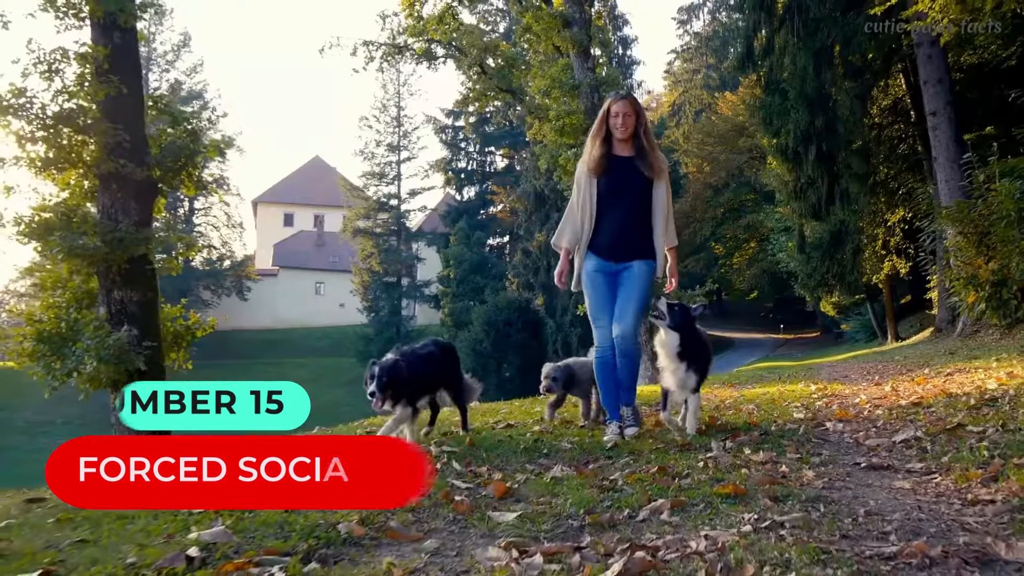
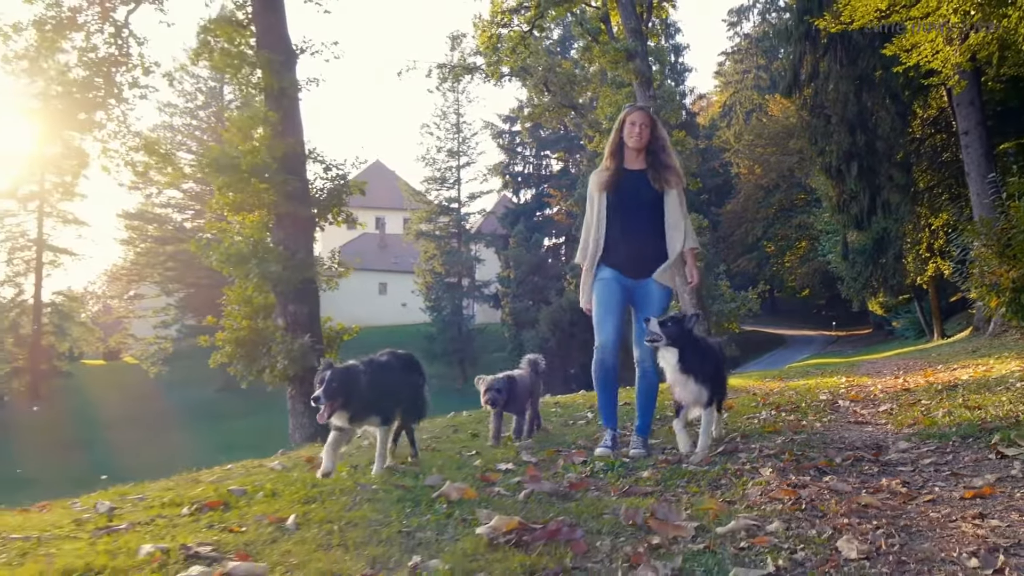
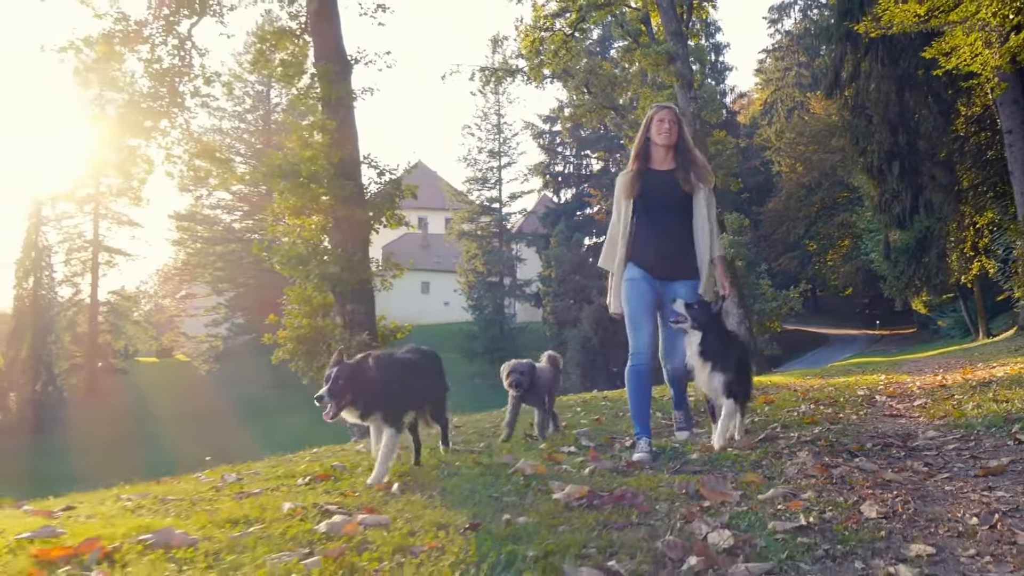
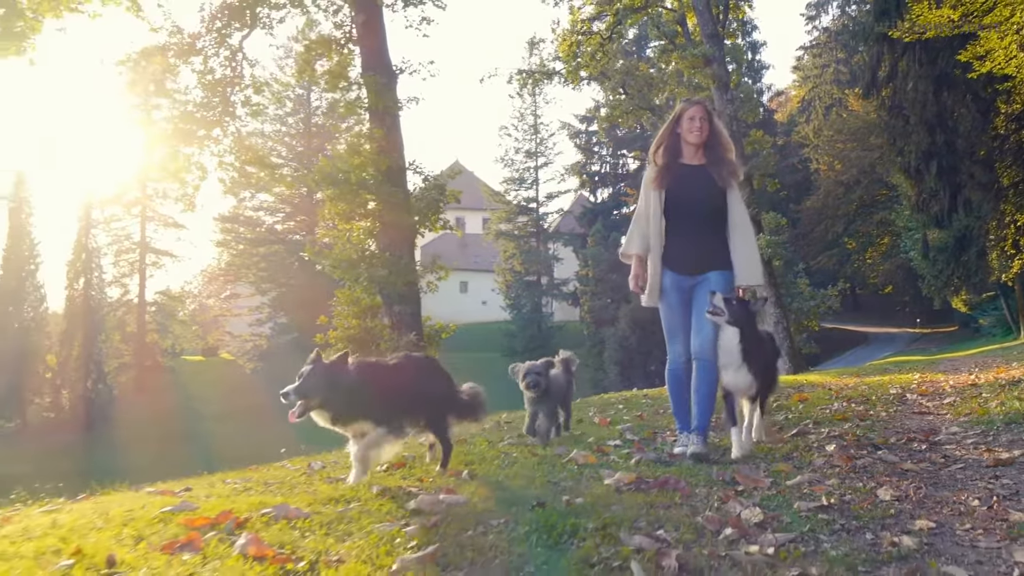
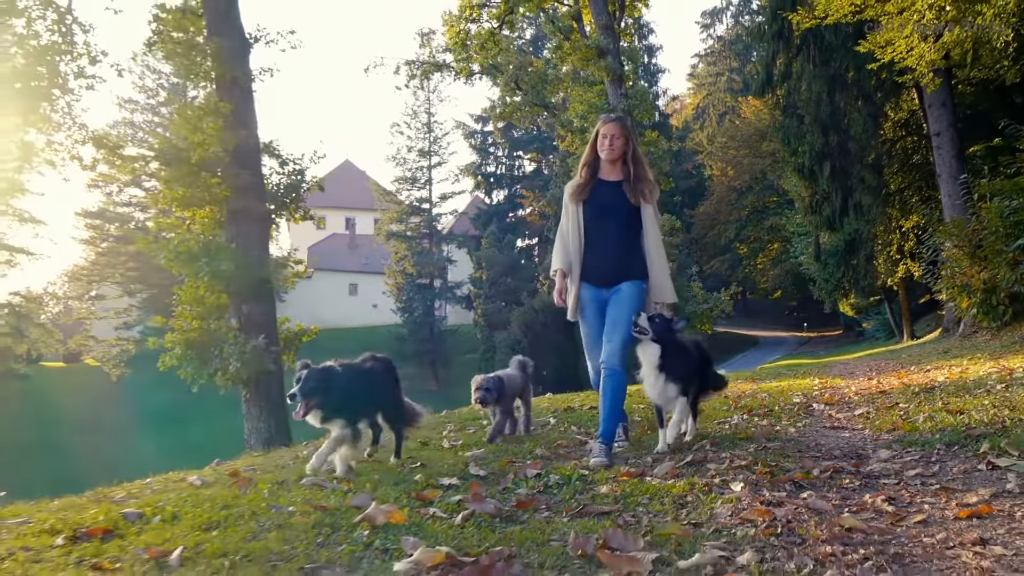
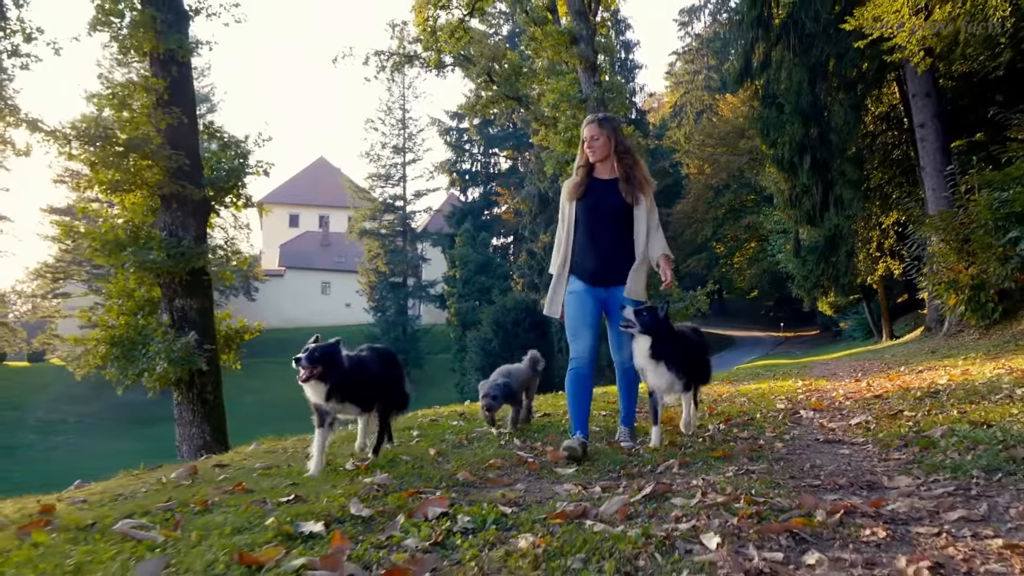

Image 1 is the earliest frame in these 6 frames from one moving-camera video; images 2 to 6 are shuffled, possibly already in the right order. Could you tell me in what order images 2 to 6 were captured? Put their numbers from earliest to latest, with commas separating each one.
6, 5, 2, 3, 4
